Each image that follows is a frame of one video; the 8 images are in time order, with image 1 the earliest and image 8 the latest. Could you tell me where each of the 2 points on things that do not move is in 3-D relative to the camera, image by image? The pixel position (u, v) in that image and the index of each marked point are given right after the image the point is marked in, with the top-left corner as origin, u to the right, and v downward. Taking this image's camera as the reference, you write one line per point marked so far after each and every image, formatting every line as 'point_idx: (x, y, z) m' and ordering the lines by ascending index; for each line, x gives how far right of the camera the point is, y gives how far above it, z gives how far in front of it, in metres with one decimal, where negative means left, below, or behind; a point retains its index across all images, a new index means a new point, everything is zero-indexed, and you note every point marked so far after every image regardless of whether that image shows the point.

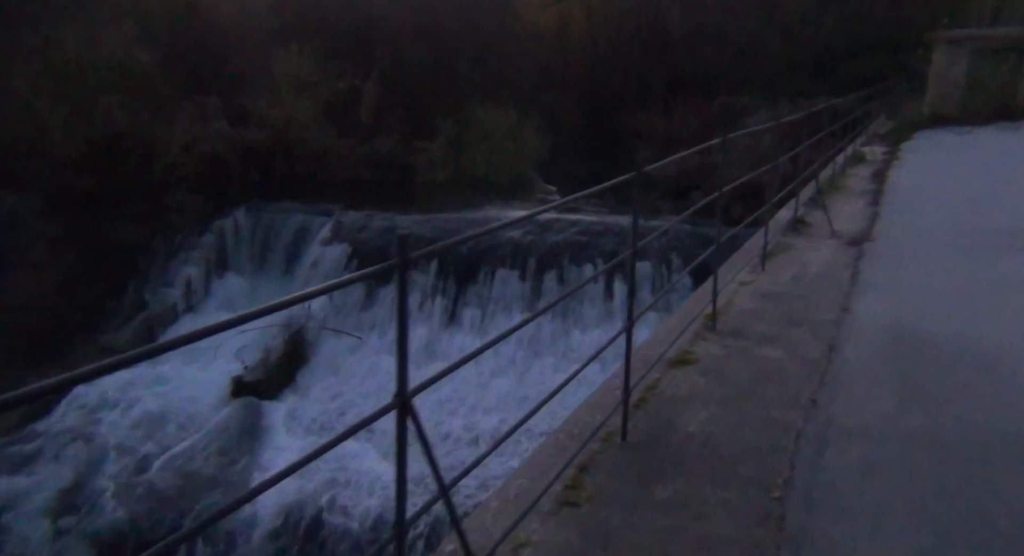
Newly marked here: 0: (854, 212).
0: (+3.0, +0.6, +6.6) m
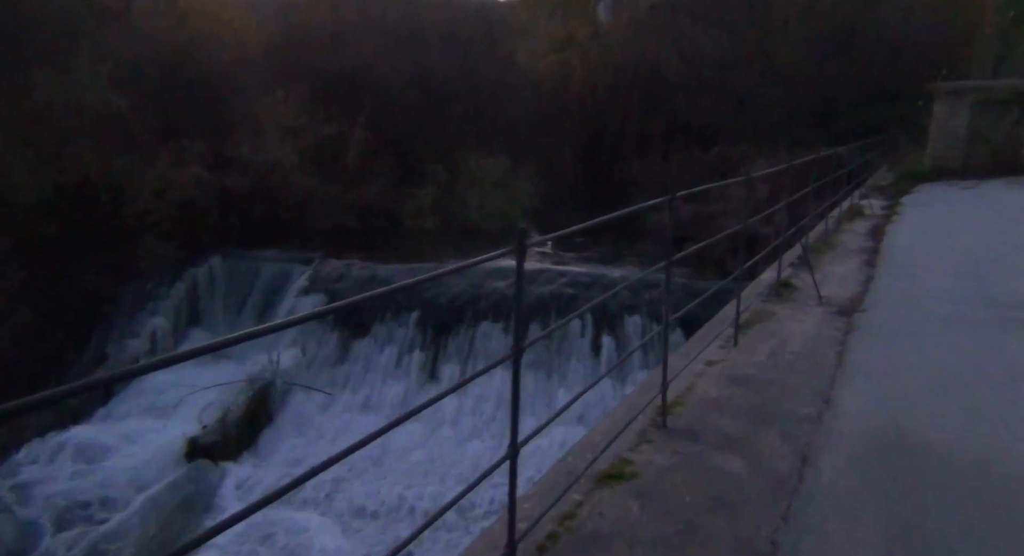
0: (+2.7, 0.0, +6.0) m
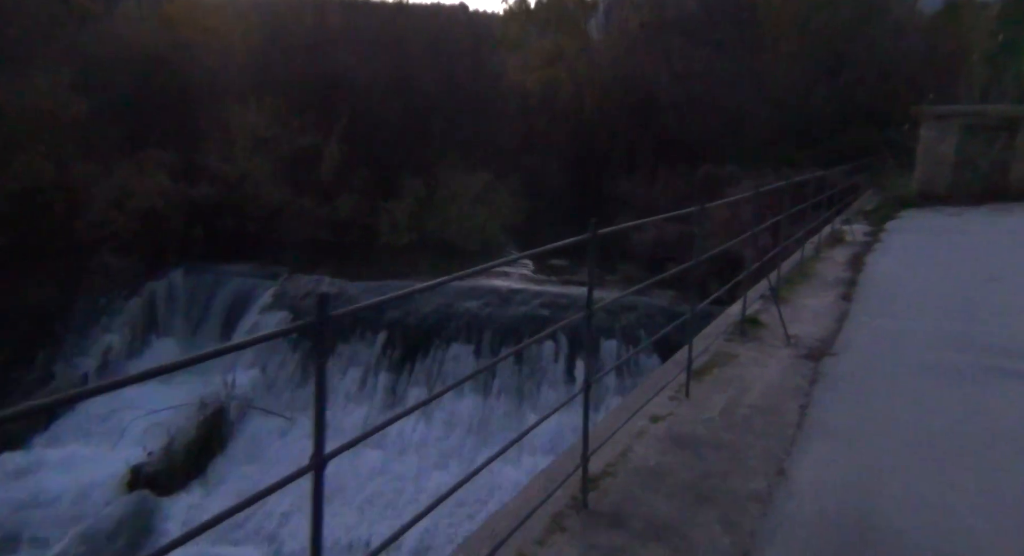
0: (+2.3, -0.2, +5.5) m
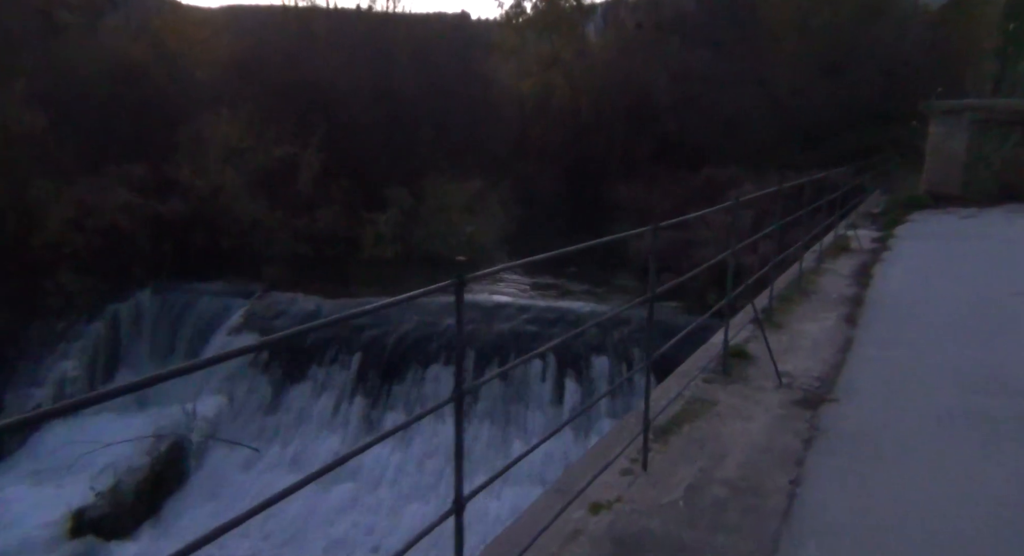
0: (+2.0, -0.4, +4.8) m
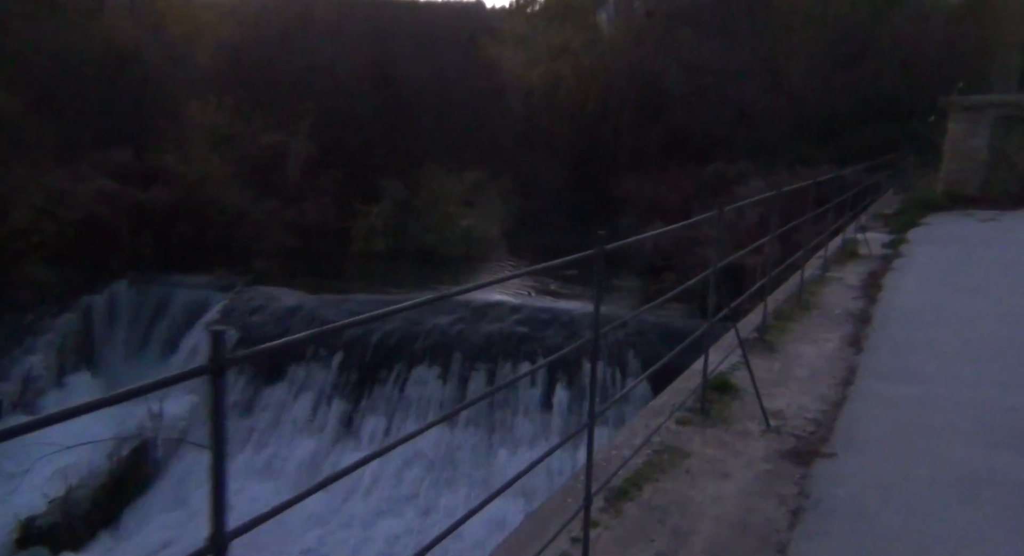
0: (+1.7, -0.5, +4.2) m
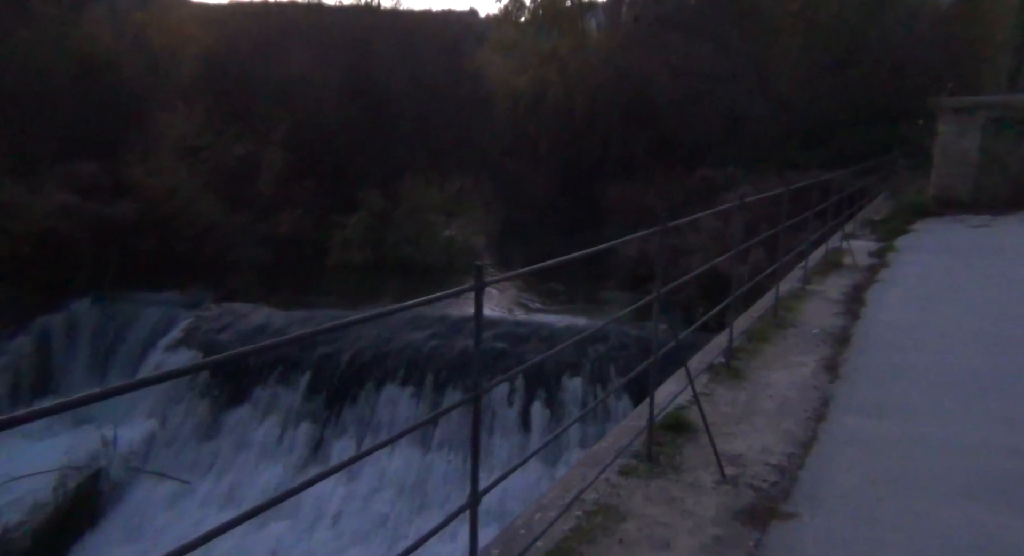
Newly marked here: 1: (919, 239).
0: (+1.4, -0.6, +3.7) m
1: (+5.1, +0.5, +9.0) m
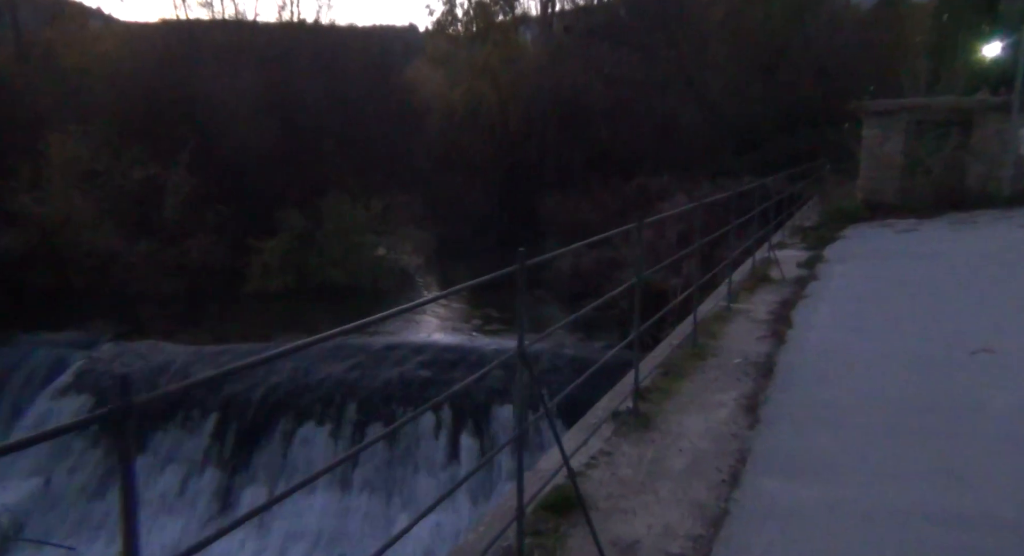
0: (+0.8, -0.7, +3.2) m
1: (+4.1, +0.4, +8.8) m
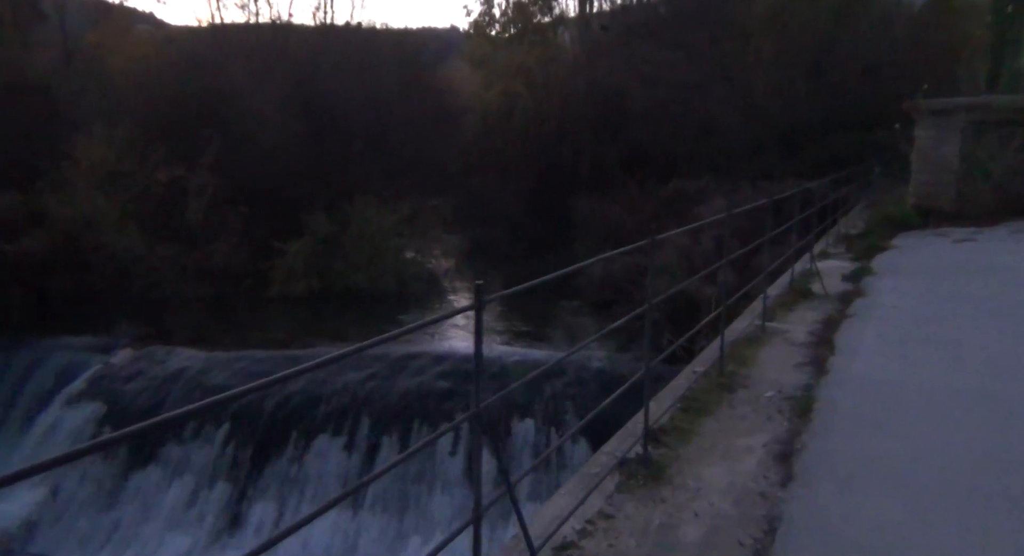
0: (+0.7, -0.9, +2.7) m
1: (+4.3, +0.2, +8.1) m
